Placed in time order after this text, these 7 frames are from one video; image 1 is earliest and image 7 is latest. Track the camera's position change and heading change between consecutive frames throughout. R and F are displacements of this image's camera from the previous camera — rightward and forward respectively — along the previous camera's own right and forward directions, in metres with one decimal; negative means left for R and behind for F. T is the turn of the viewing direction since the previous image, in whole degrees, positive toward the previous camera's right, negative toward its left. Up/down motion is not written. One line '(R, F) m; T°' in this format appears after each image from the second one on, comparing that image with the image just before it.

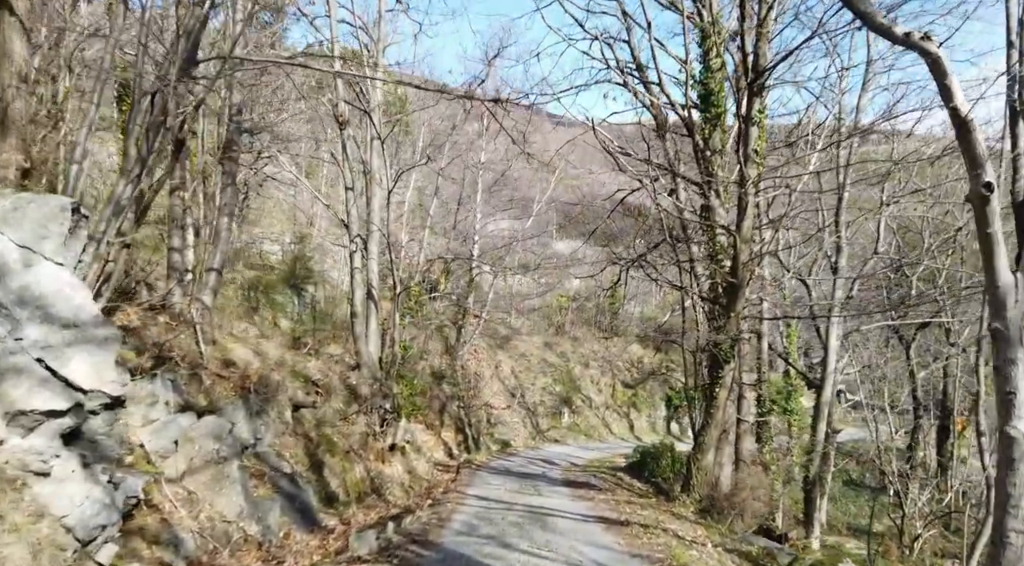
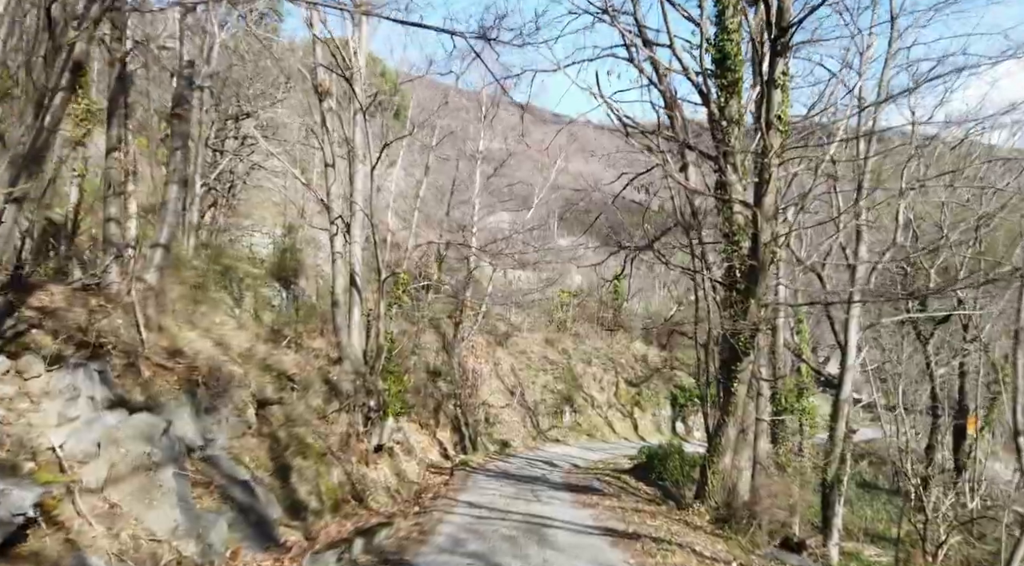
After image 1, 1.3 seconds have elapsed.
(+0.1, +1.4) m; 0°
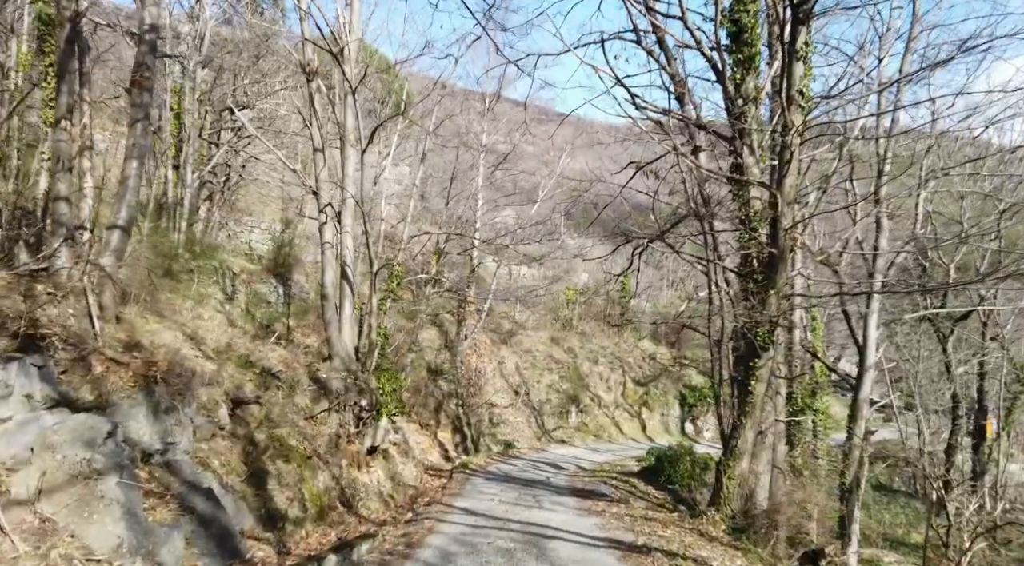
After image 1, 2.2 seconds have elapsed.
(+0.1, +0.9) m; 0°
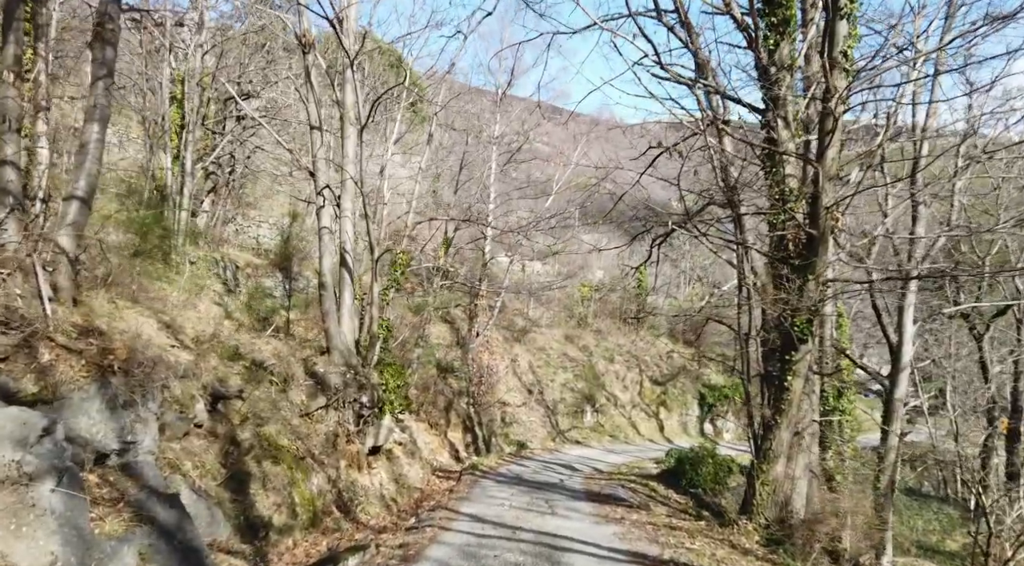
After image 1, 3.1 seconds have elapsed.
(0.0, +1.0) m; -1°
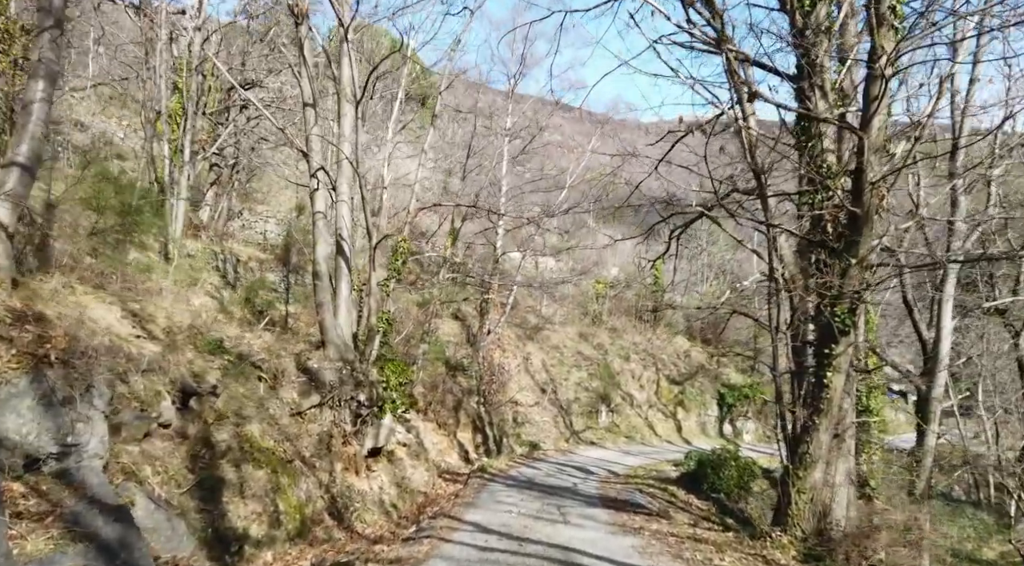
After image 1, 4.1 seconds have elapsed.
(+0.1, +1.0) m; -1°
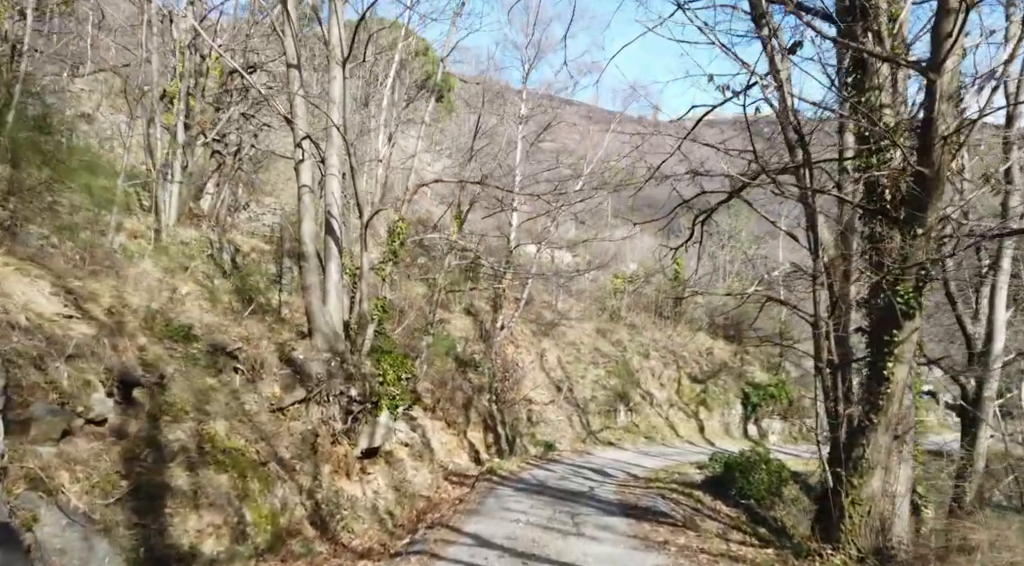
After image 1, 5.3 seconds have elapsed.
(+0.1, +1.3) m; -1°
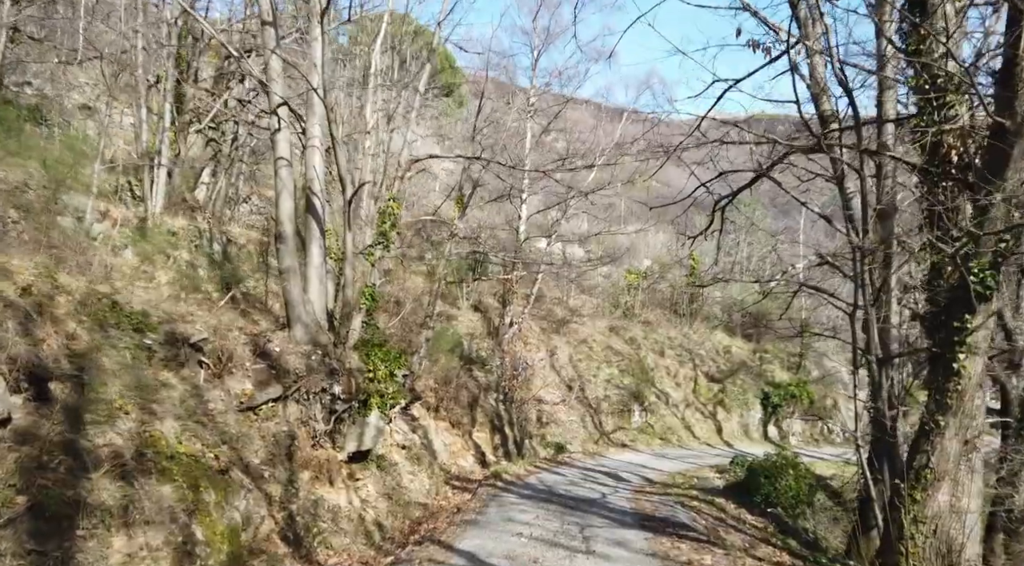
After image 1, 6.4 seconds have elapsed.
(+0.1, +1.2) m; -1°
